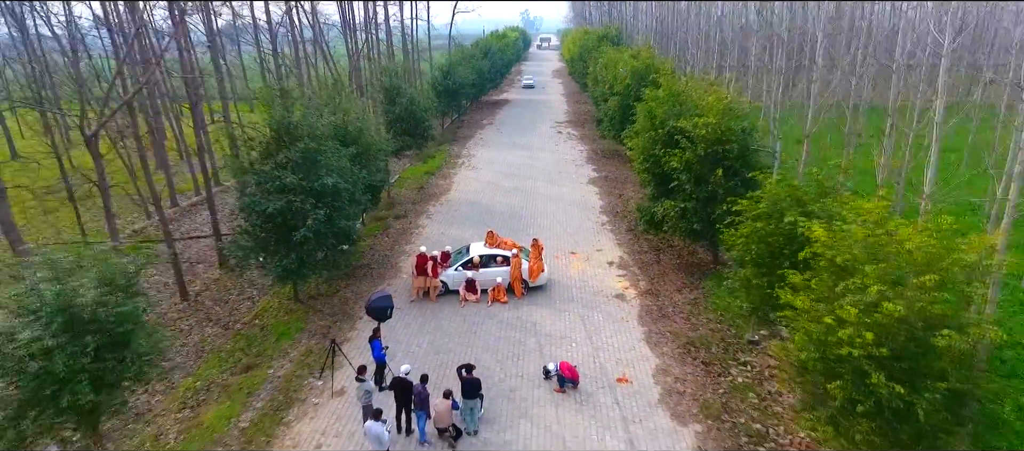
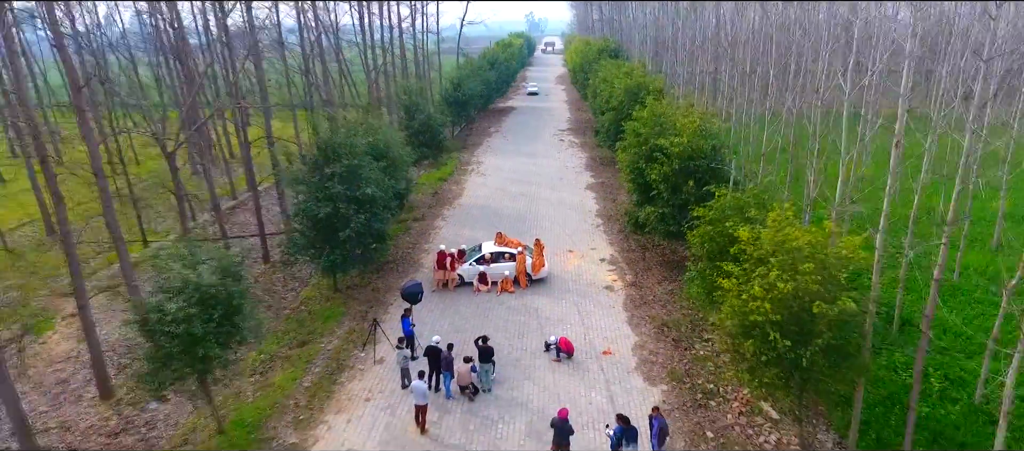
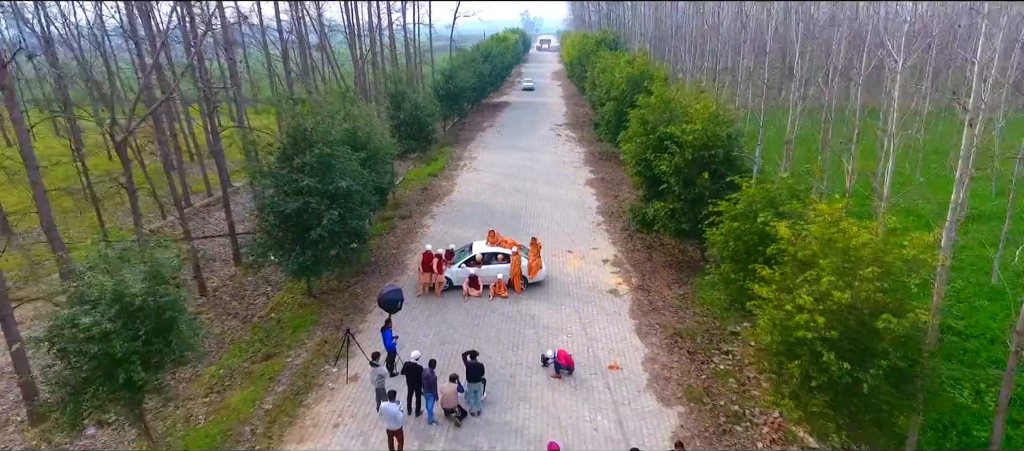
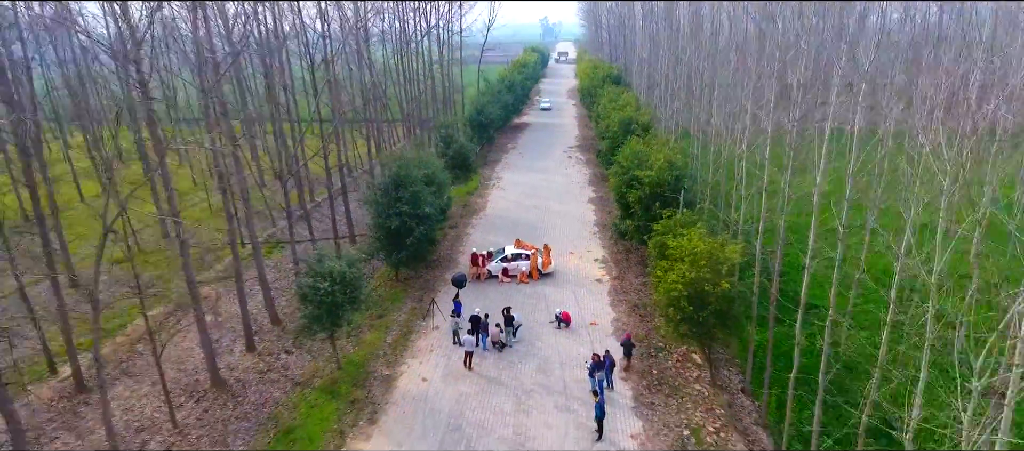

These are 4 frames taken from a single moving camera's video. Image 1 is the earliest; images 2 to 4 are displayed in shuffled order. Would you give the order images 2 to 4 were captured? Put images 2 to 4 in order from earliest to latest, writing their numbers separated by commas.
3, 2, 4
